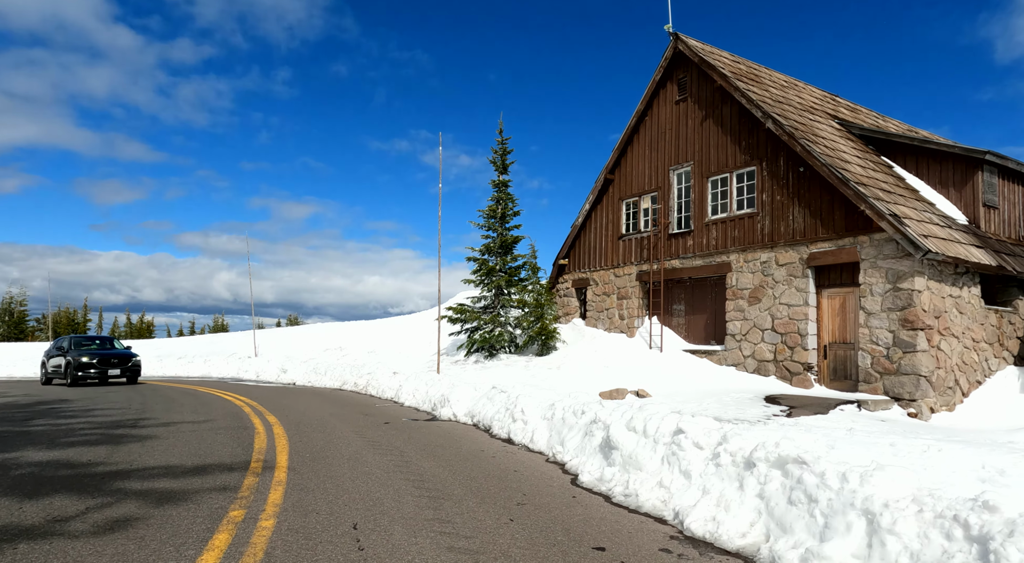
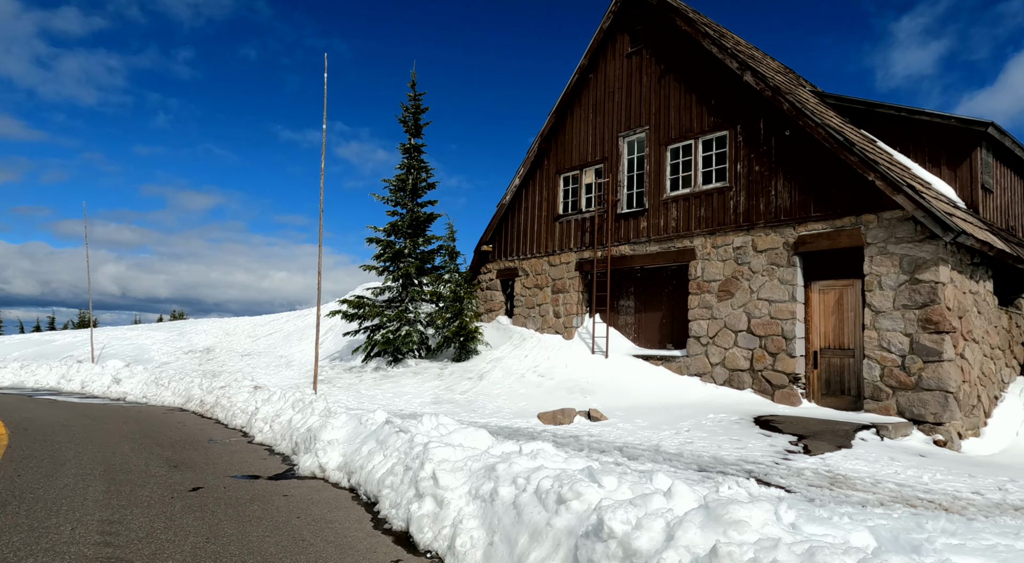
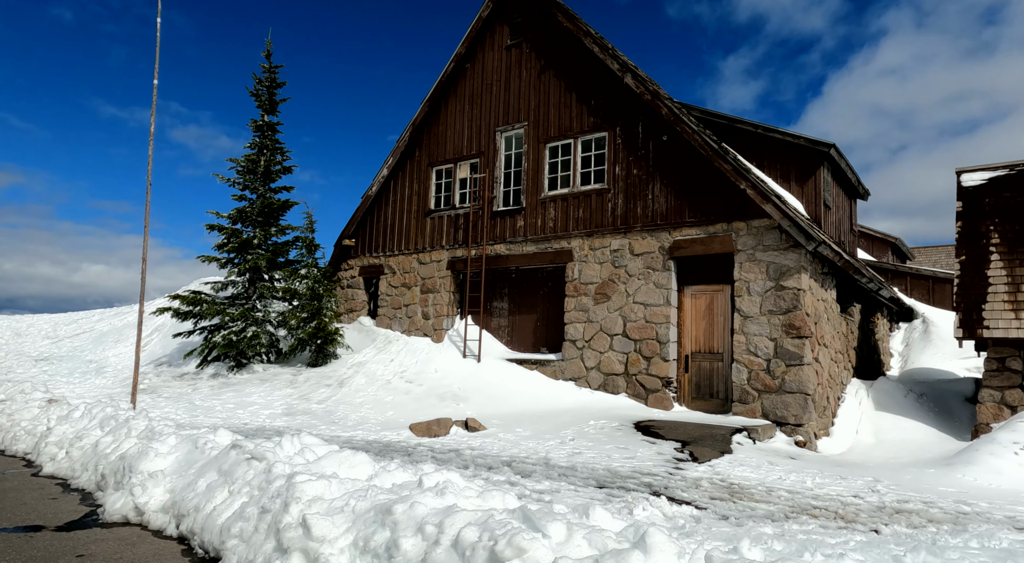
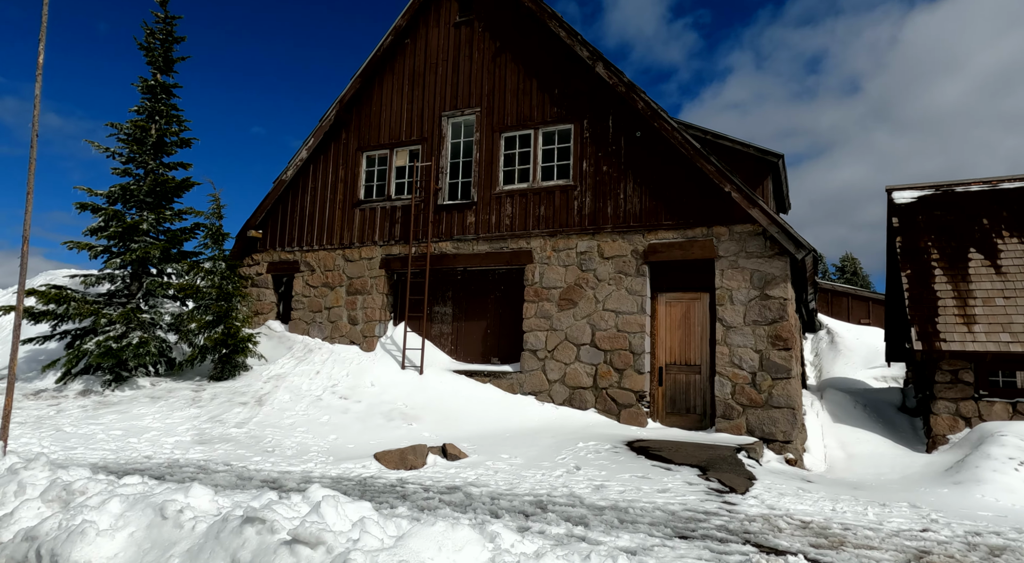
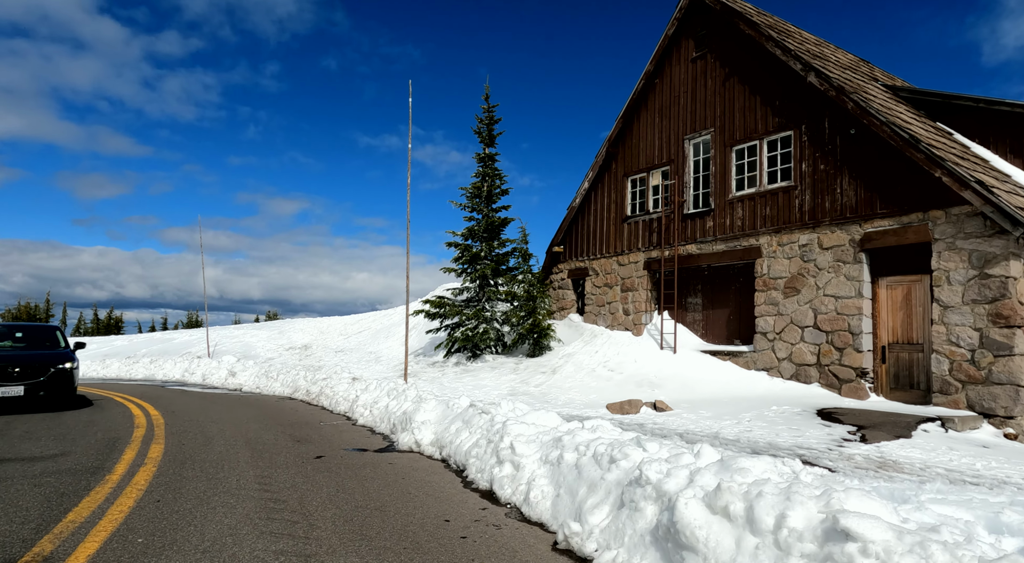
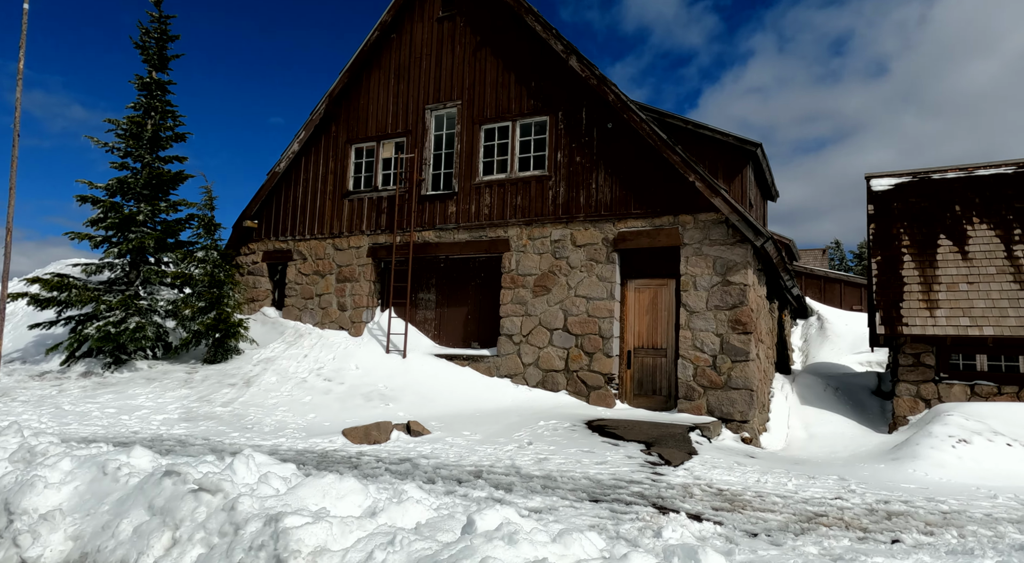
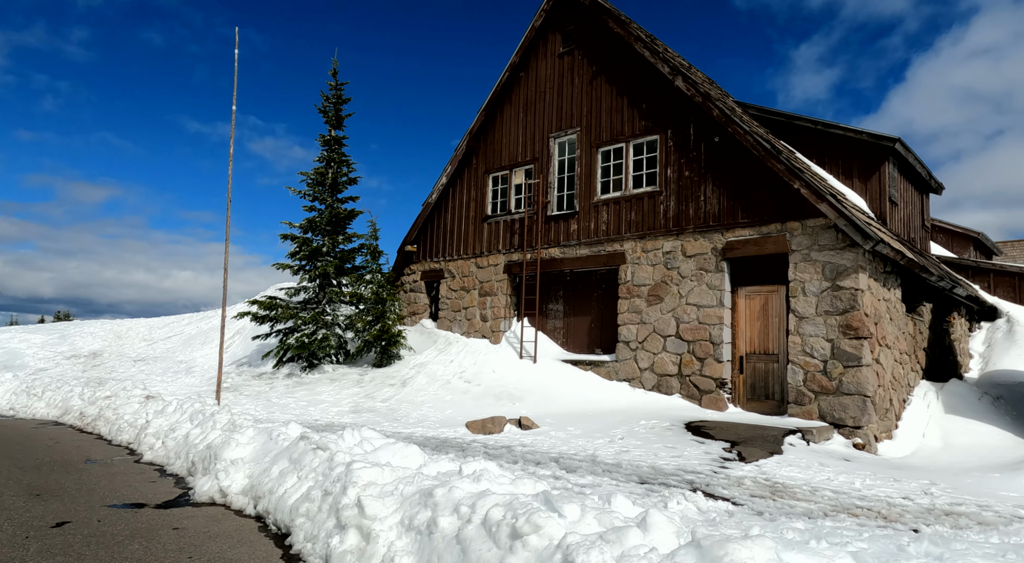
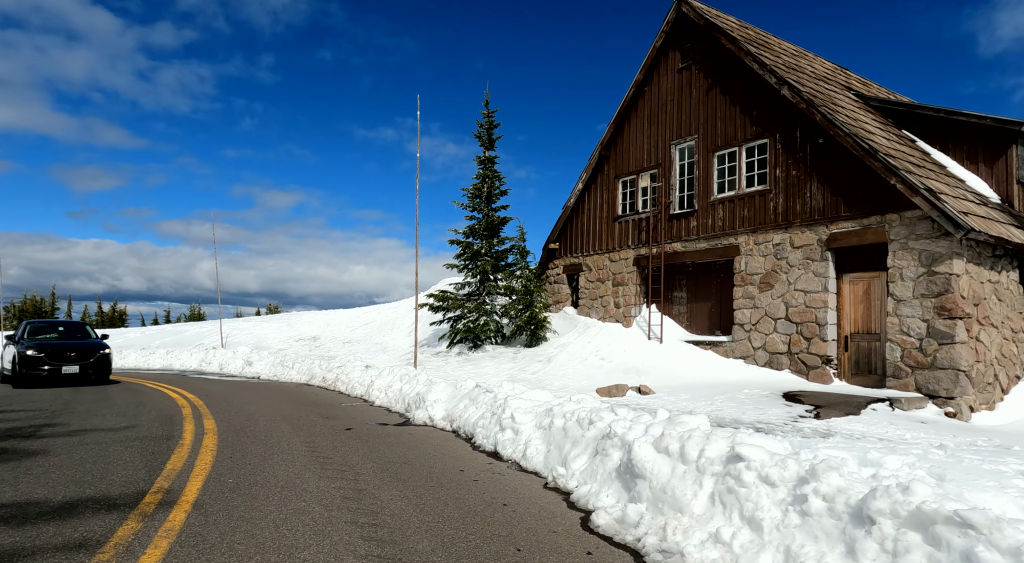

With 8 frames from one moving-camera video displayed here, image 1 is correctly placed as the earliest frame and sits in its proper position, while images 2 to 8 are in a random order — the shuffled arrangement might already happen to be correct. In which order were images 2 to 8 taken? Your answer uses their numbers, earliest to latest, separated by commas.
8, 5, 2, 7, 3, 6, 4
